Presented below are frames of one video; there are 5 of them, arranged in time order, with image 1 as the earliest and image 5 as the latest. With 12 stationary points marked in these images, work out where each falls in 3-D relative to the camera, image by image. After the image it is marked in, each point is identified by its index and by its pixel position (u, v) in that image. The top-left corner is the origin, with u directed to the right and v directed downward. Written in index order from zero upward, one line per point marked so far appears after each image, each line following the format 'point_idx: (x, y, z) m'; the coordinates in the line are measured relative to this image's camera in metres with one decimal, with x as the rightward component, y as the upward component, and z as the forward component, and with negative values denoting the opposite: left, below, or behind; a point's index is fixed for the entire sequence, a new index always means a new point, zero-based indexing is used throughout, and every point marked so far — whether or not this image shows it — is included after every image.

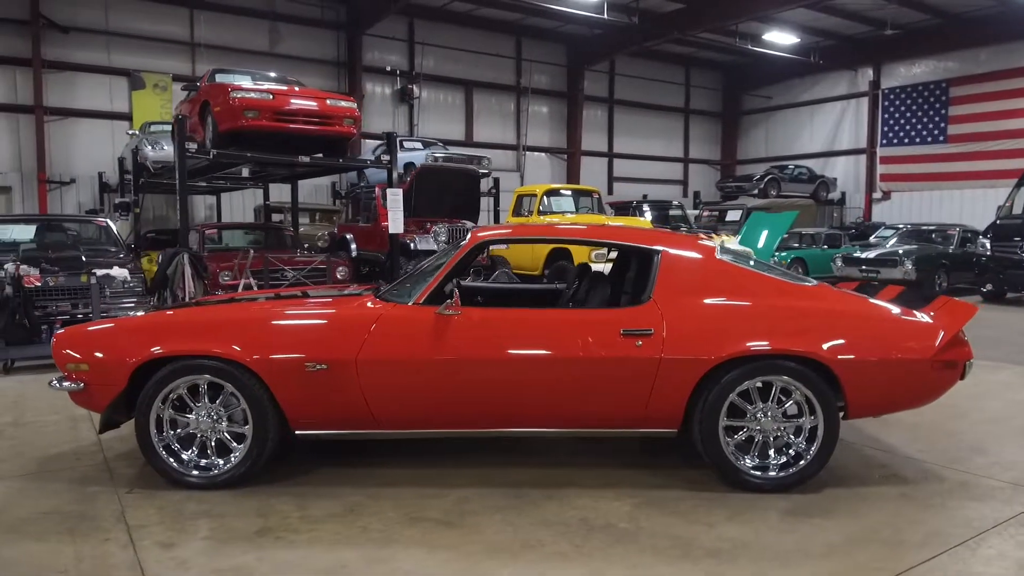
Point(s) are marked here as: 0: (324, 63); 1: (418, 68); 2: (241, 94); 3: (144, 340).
0: (-4.0, +4.8, +16.3) m
1: (-2.1, +5.0, +17.3) m
2: (-2.7, +2.0, +7.6) m
3: (-1.7, -0.2, +3.5) m
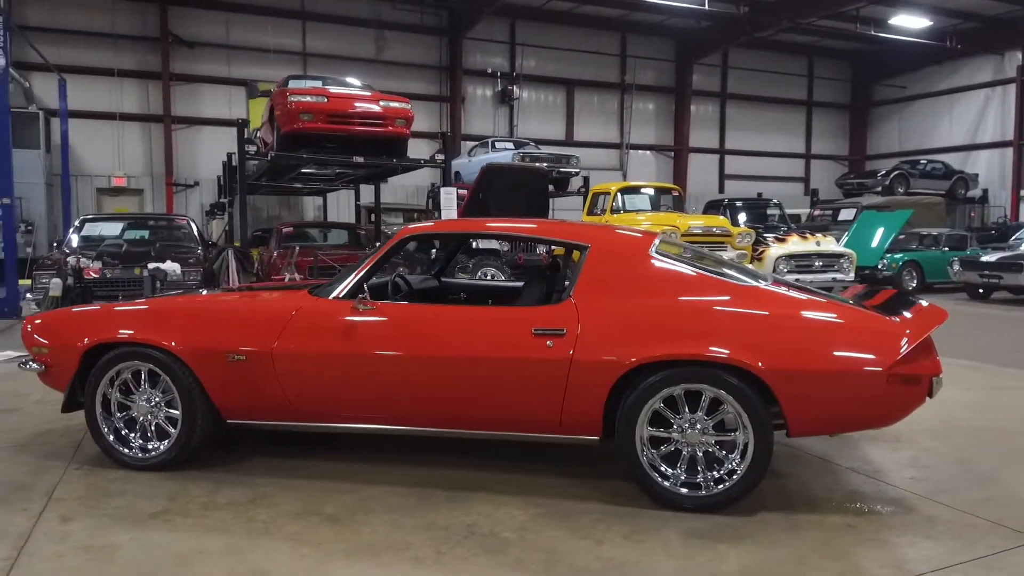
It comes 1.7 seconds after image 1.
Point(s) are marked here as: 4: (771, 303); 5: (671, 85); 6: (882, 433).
0: (-1.9, +4.9, +16.8) m
1: (+0.2, +5.0, +17.4) m
2: (-2.3, +2.0, +8.0) m
3: (-2.1, -0.2, +3.7) m
4: (+1.1, -0.1, +3.3) m
5: (+4.0, +5.1, +18.9) m
6: (+2.2, -0.9, +4.4) m
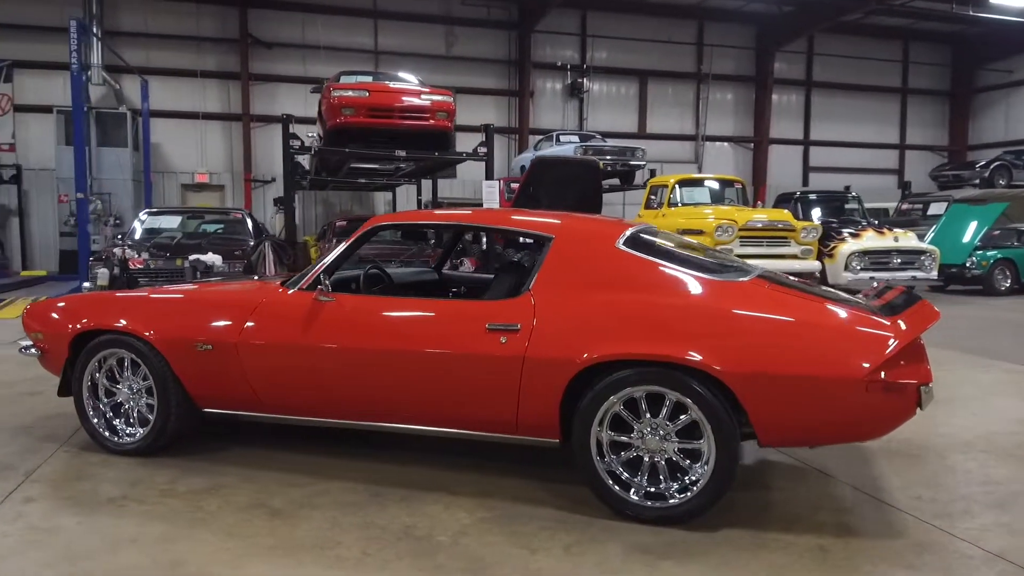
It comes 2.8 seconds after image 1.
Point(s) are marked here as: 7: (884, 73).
0: (-0.3, +5.0, +16.7) m
1: (+1.8, +5.1, +17.1) m
2: (-1.8, +2.1, +8.1) m
3: (-2.2, -0.1, +3.8) m
4: (+0.9, 0.0, +3.0) m
5: (+5.7, +5.1, +18.1) m
6: (+2.1, -0.8, +4.0) m
7: (+9.3, +5.4, +18.9) m
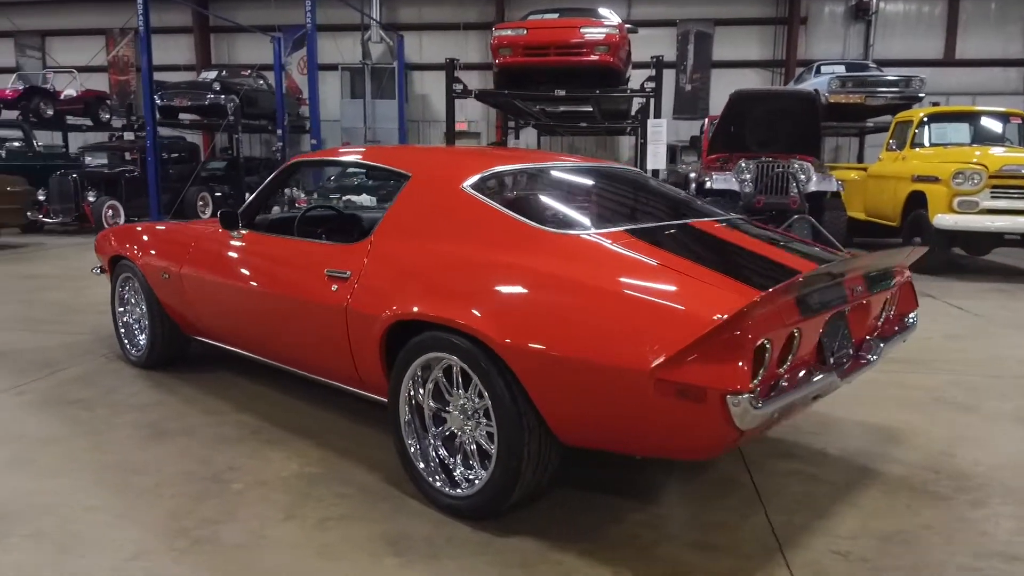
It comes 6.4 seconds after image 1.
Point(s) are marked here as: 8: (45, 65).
0: (+5.0, +5.9, +14.9) m
1: (+7.0, +5.9, +14.4) m
2: (-0.1, +2.7, +7.9) m
3: (-2.3, +0.3, +4.4) m
4: (+0.2, +0.1, +2.3) m
5: (+11.0, +5.7, +13.7) m
6: (+1.6, -0.7, +2.8) m
7: (+14.6, +5.8, +12.9) m
8: (-10.6, +5.1, +17.2) m
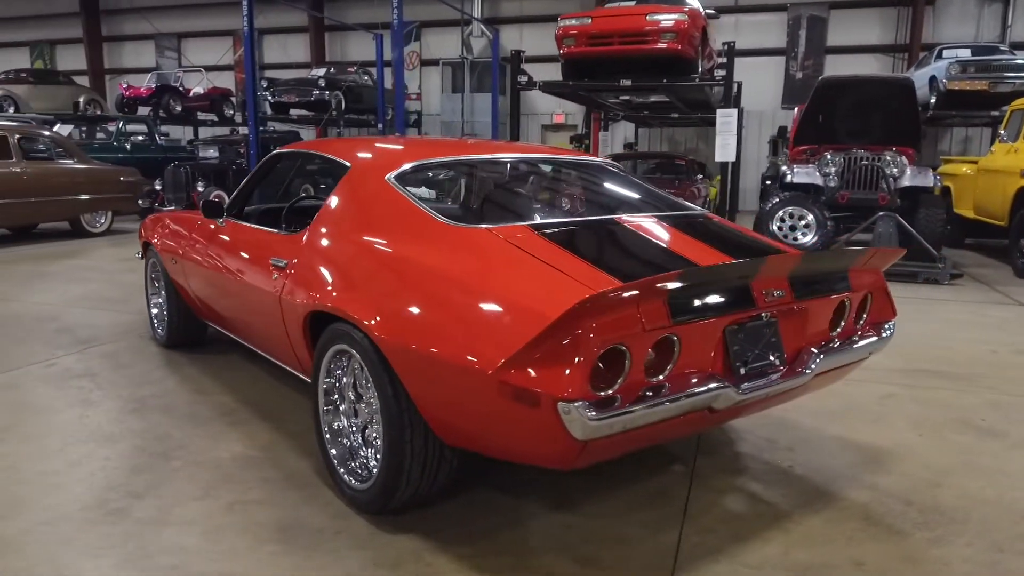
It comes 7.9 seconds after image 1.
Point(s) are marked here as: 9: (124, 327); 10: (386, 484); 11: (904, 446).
0: (+6.8, +5.9, +13.8) m
1: (+8.8, +5.8, +12.9) m
2: (+0.5, +2.7, +7.8) m
3: (-2.3, +0.4, +4.7) m
4: (-0.2, +0.1, +2.3) m
5: (+12.6, +5.5, +11.6) m
6: (+1.3, -0.7, +2.5) m
7: (+16.0, +5.4, +10.2) m
8: (-8.2, +5.5, +18.6) m
9: (-2.6, -0.3, +5.1) m
10: (-0.4, -0.6, +2.3) m
11: (+1.6, -0.6, +3.1) m
